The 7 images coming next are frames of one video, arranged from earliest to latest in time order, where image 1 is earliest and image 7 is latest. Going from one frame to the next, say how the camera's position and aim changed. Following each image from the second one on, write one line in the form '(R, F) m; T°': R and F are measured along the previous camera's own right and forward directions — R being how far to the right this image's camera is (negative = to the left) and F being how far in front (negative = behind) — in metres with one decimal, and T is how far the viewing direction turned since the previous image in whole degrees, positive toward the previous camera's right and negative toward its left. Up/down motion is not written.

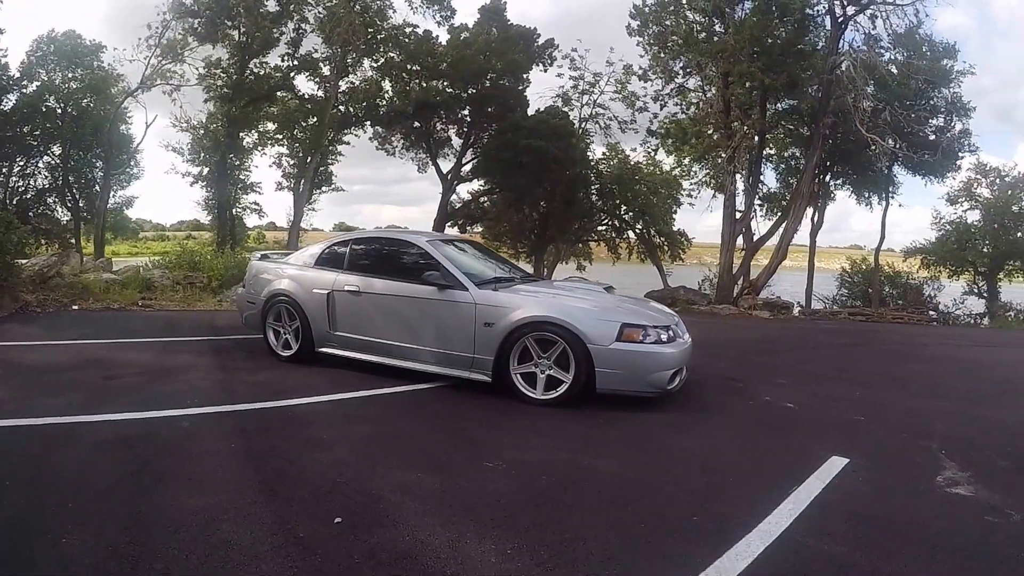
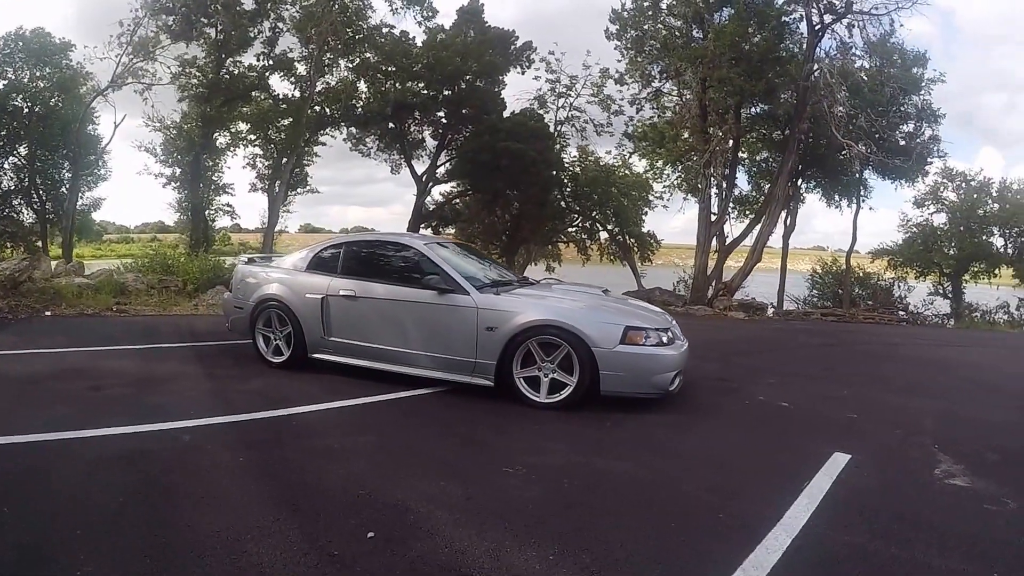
(-0.4, 0.0) m; +3°
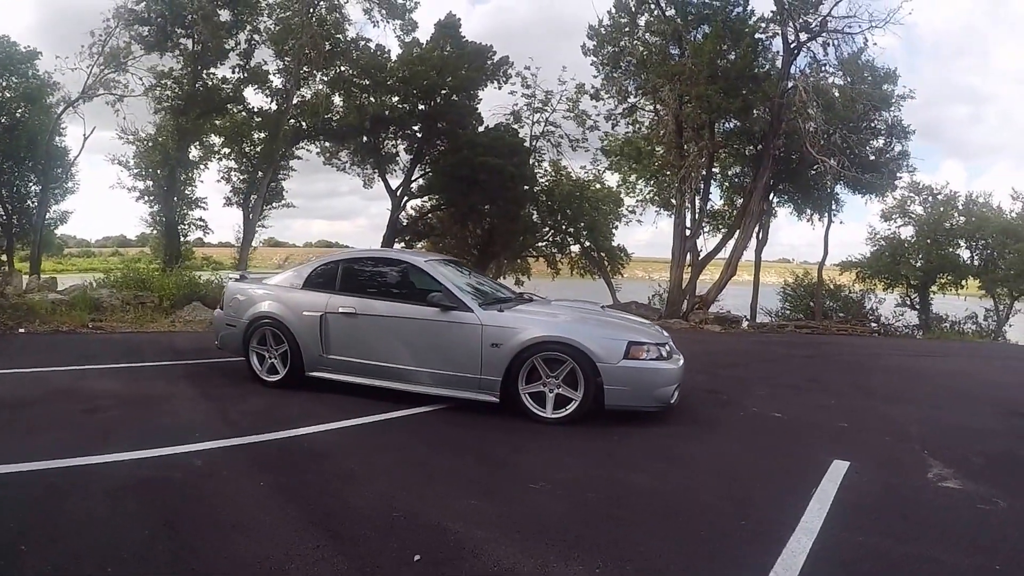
(-0.4, 0.0) m; +3°
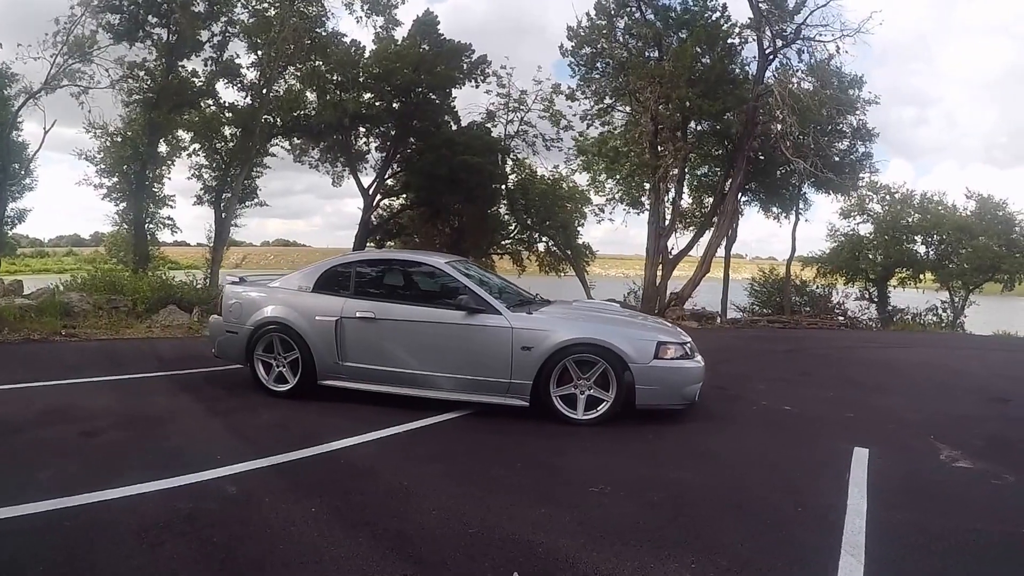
(-0.8, 0.0) m; +5°
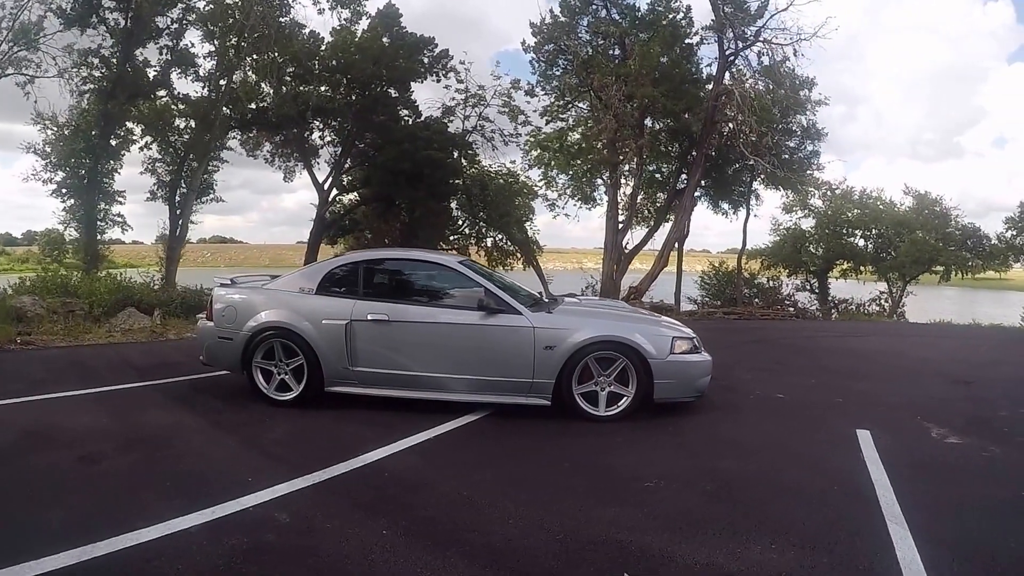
(-0.9, 0.0) m; +7°
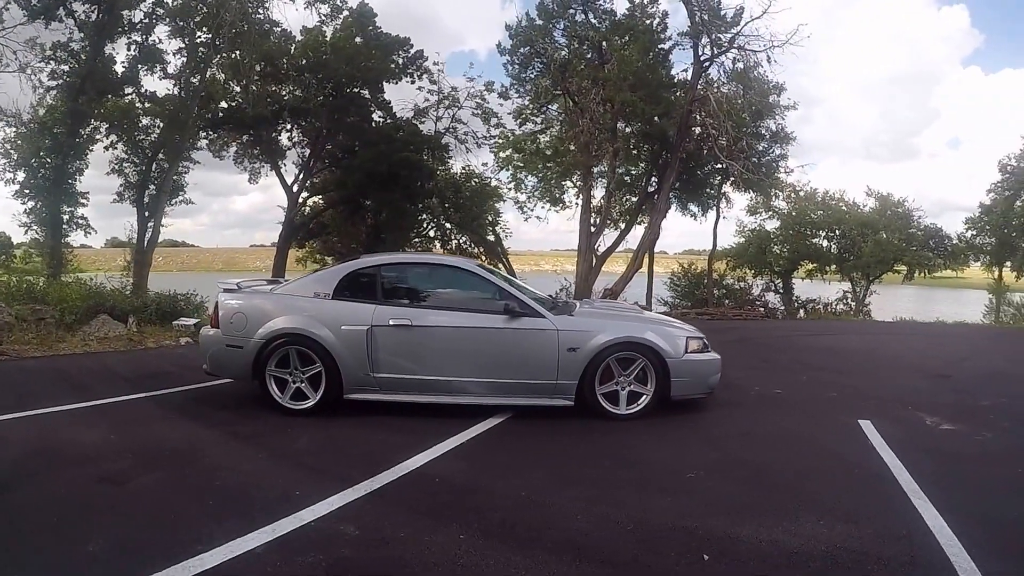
(-0.7, +0.1) m; +5°
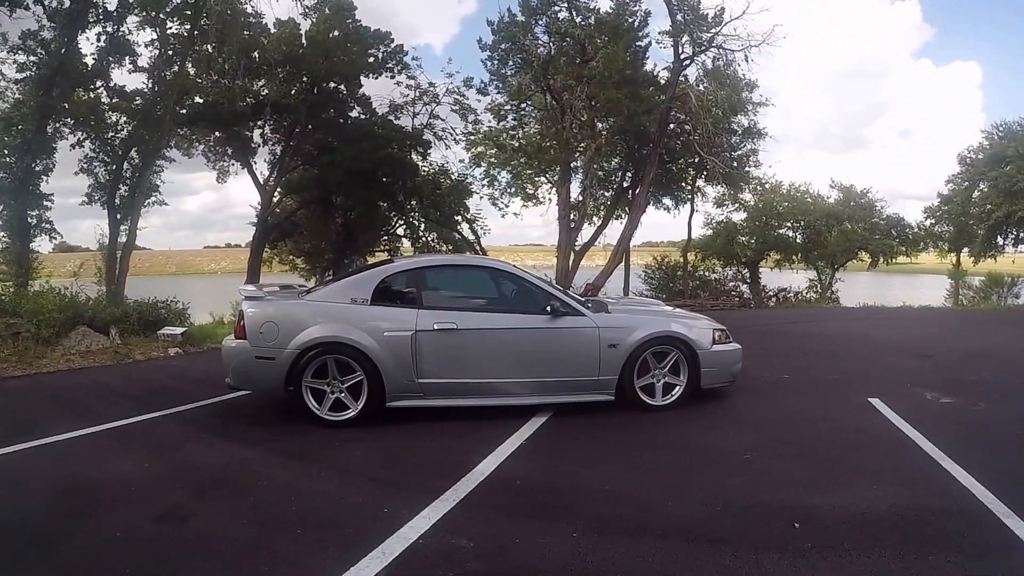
(-1.0, +0.1) m; +6°
